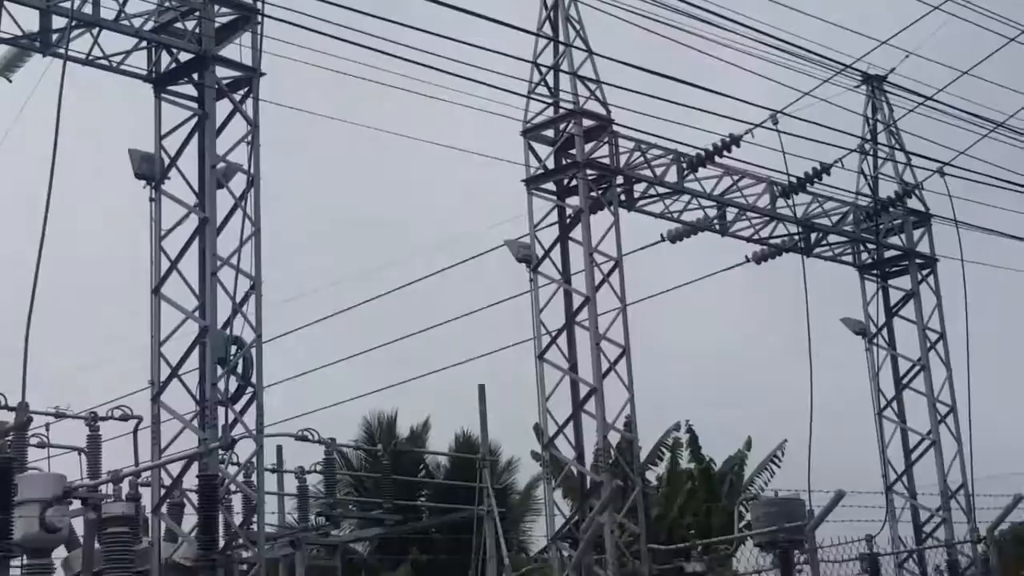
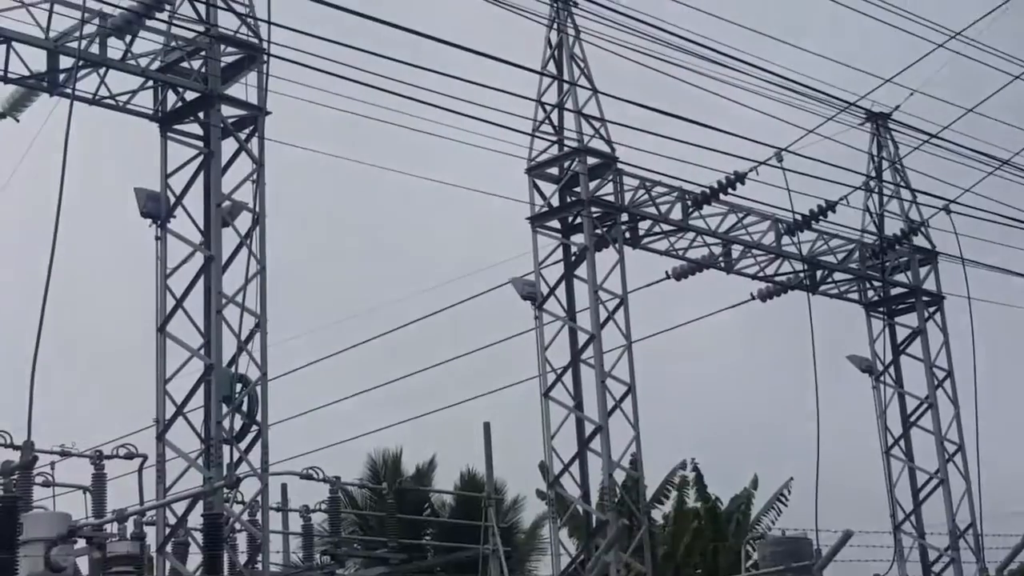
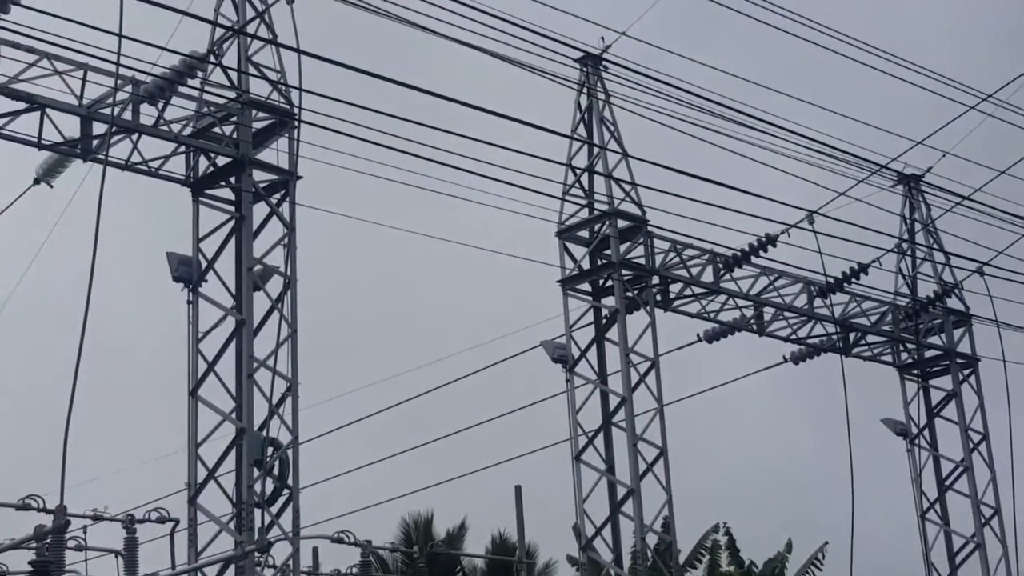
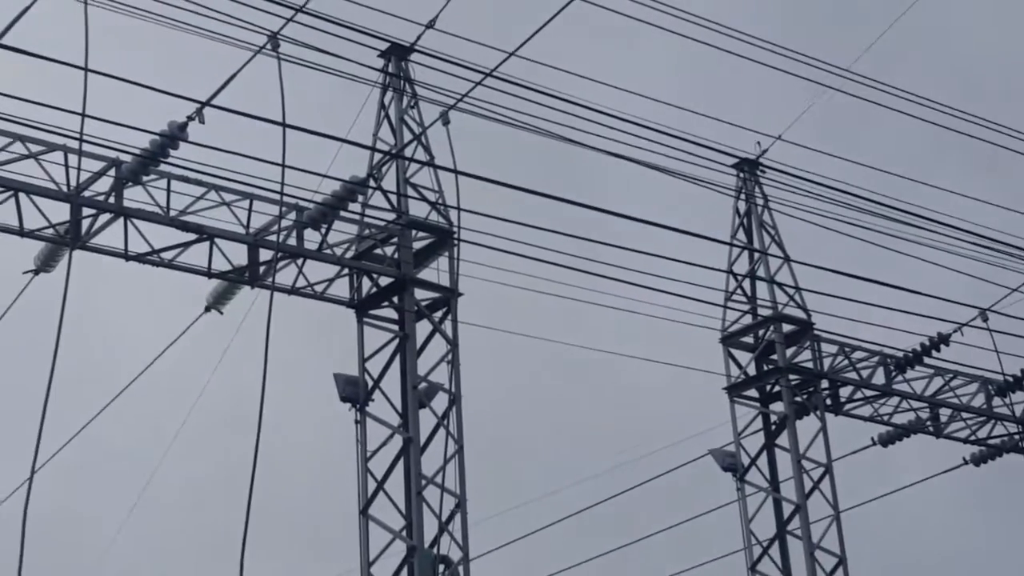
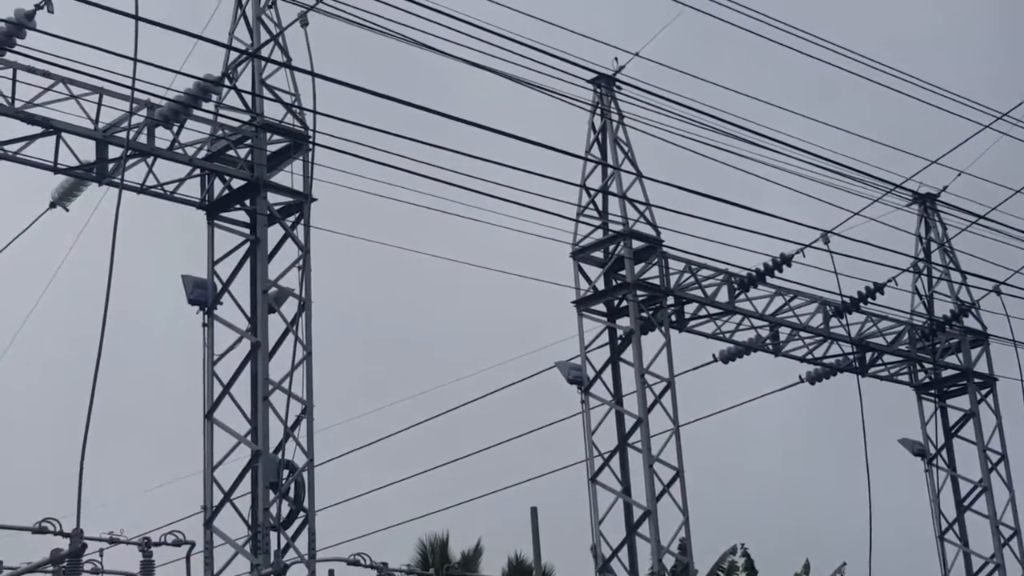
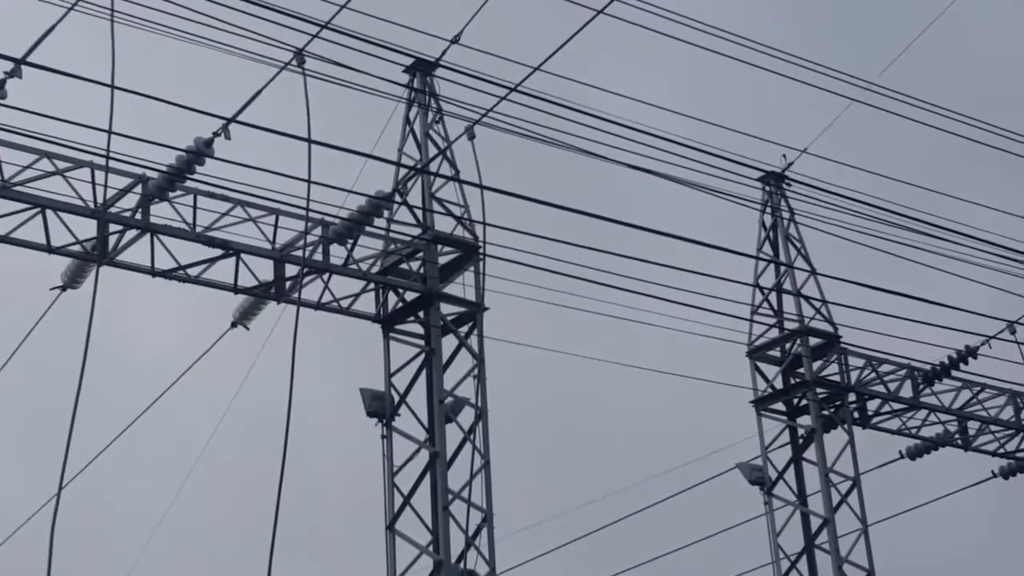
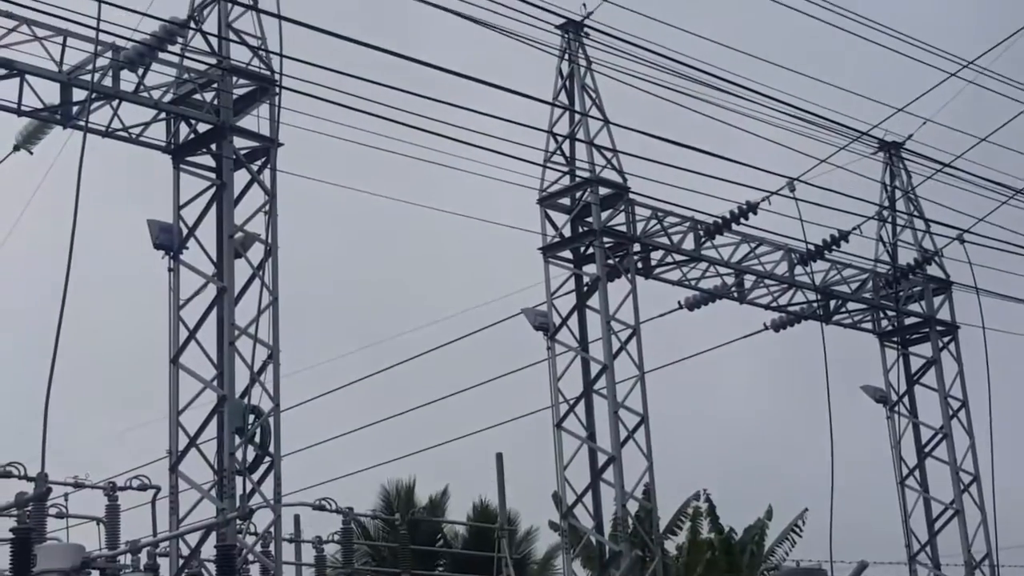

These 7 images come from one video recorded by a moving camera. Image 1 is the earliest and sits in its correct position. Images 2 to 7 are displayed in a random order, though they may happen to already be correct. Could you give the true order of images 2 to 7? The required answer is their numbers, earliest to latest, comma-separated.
2, 7, 3, 5, 4, 6
